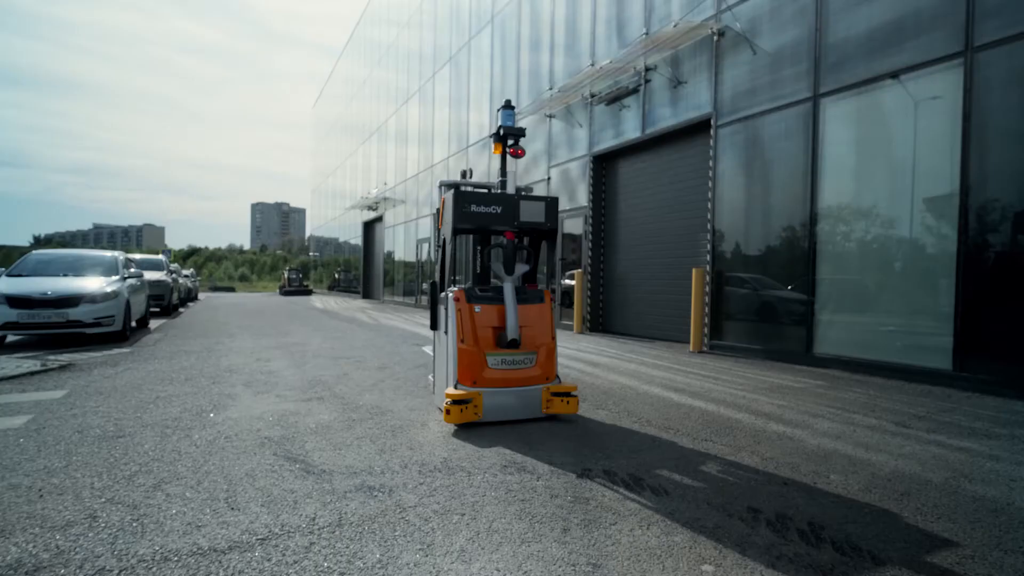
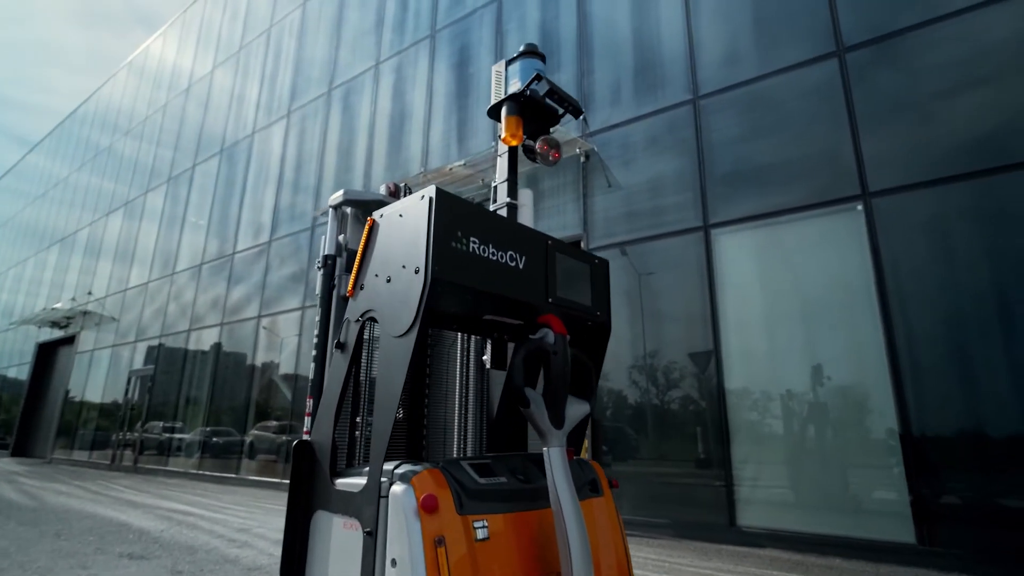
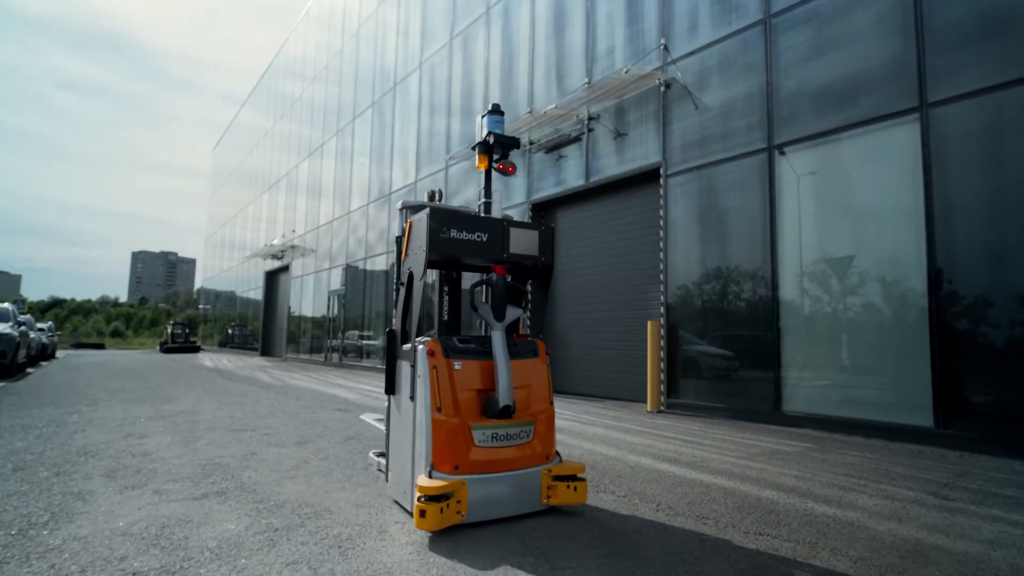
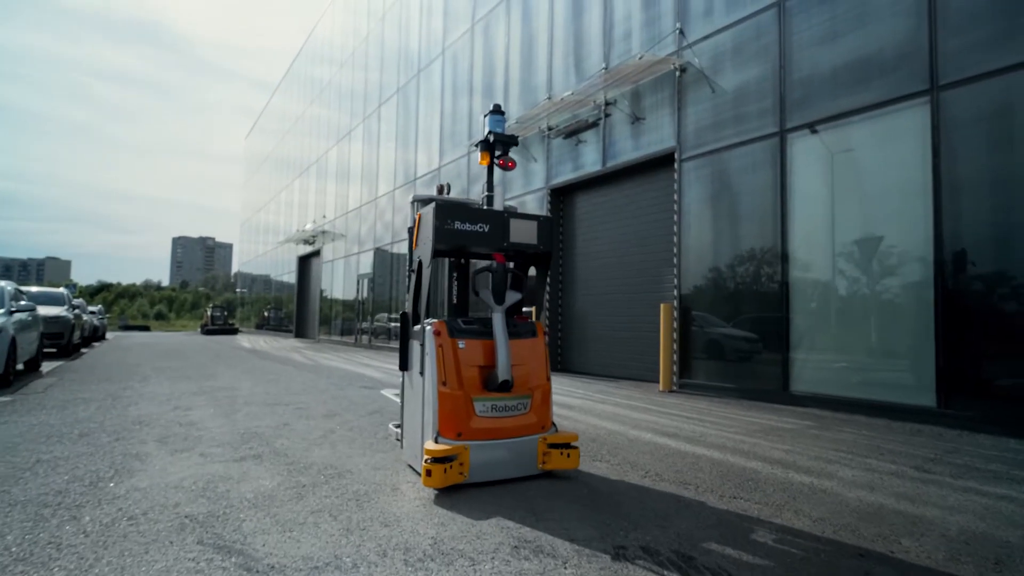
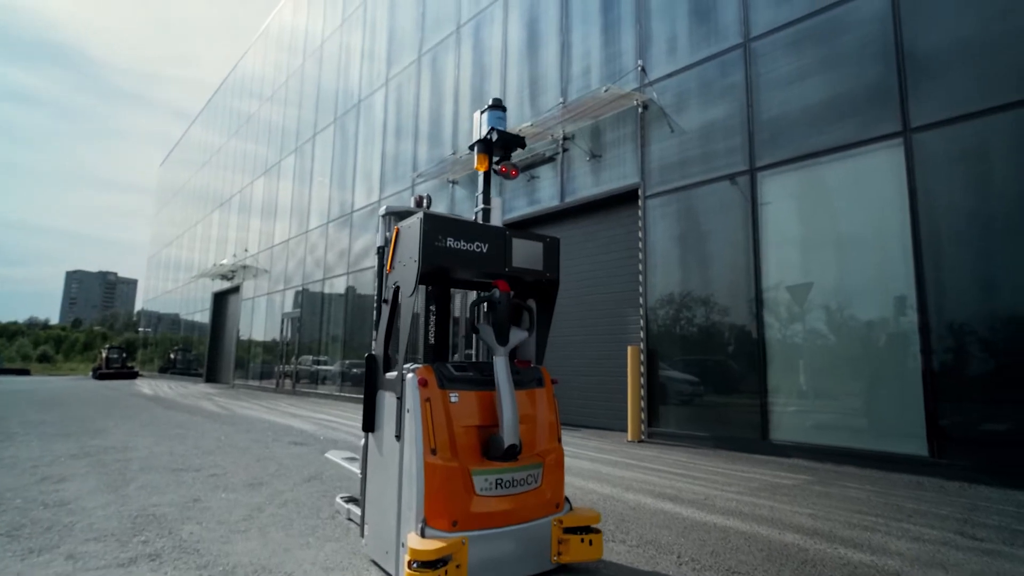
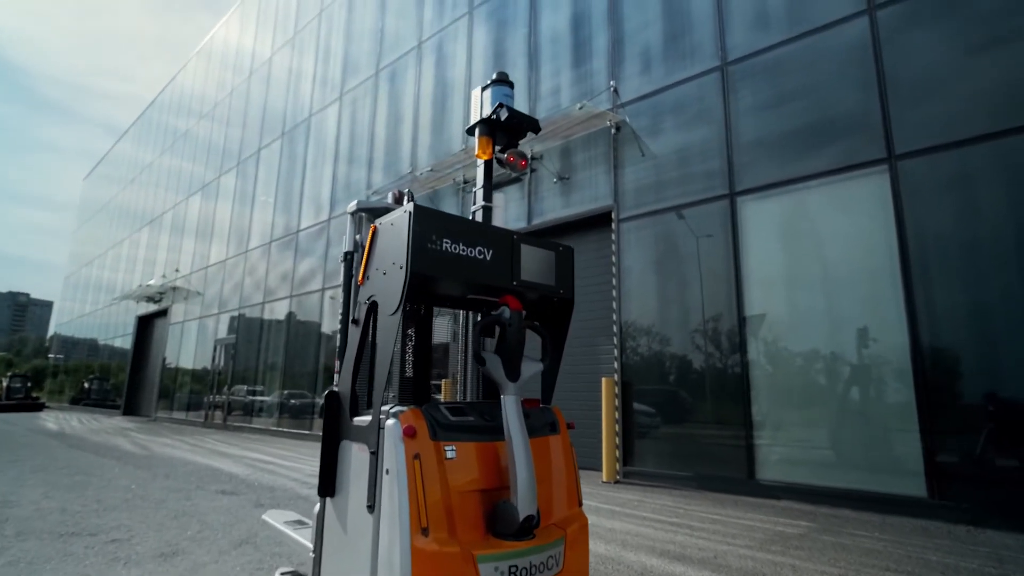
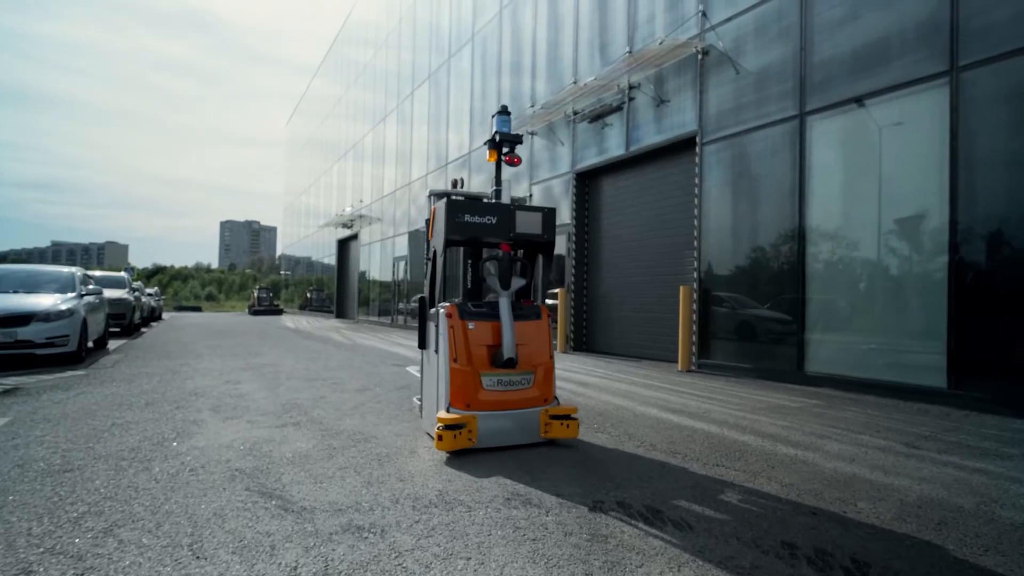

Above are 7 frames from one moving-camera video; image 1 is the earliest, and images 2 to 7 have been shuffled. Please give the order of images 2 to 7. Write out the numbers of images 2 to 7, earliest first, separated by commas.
7, 4, 3, 5, 6, 2
